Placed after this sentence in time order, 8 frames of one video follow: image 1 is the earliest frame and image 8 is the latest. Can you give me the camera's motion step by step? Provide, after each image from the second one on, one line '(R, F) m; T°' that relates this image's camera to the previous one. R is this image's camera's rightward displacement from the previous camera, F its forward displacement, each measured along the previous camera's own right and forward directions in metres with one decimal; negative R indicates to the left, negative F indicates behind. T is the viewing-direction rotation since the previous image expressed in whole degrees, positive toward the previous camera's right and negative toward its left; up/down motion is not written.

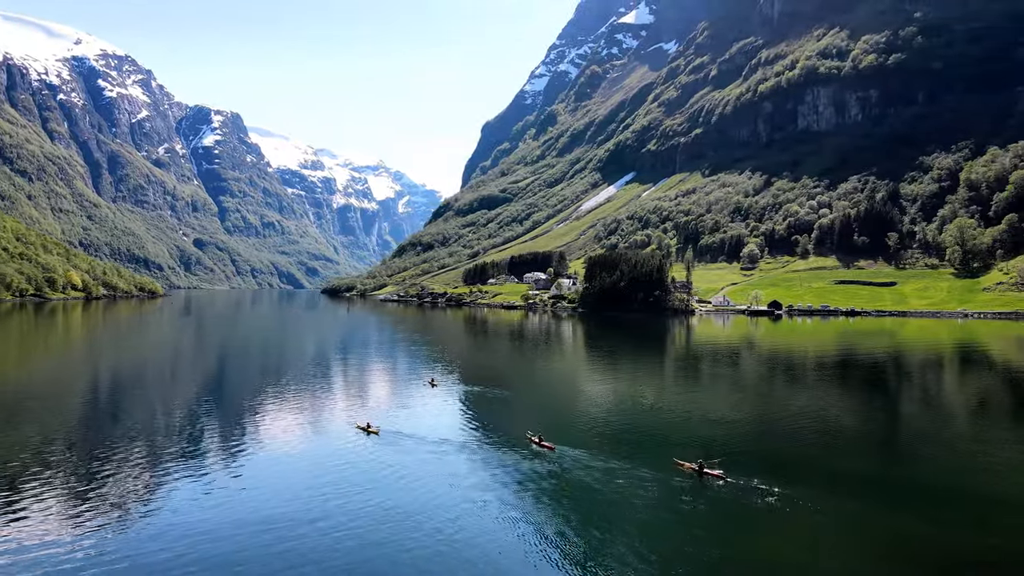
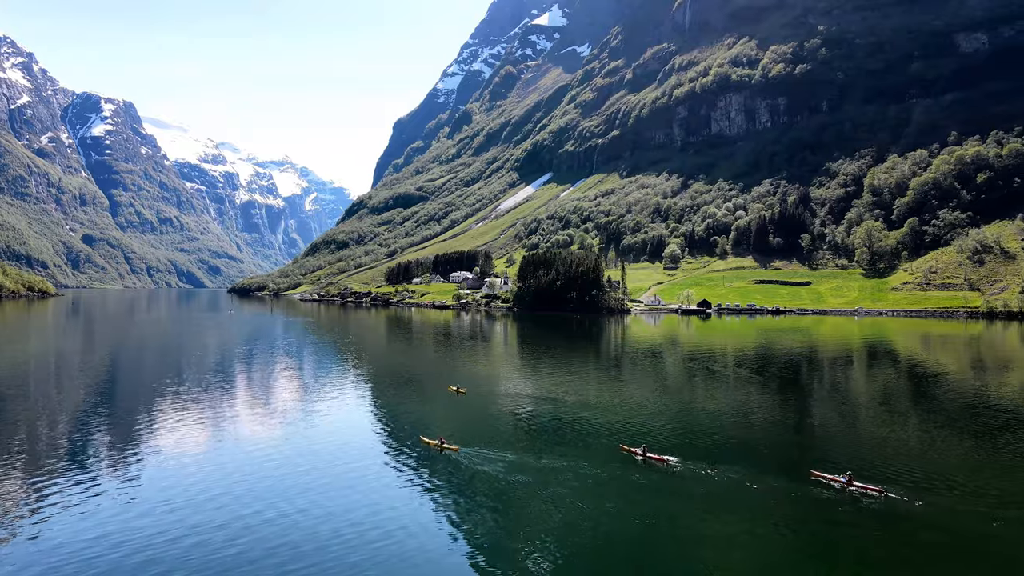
(-3.8, +2.4) m; +7°
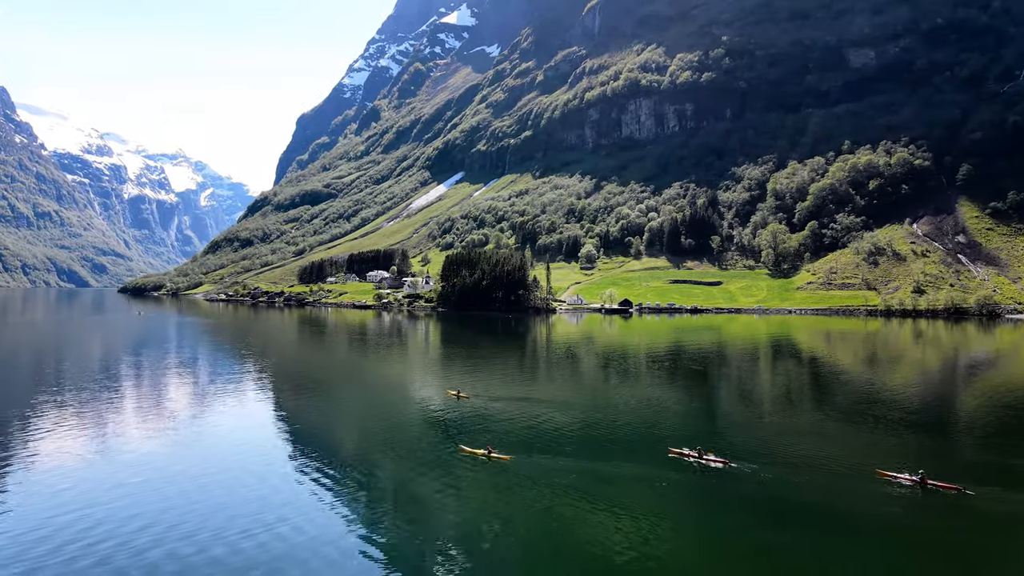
(-2.9, +1.3) m; +7°
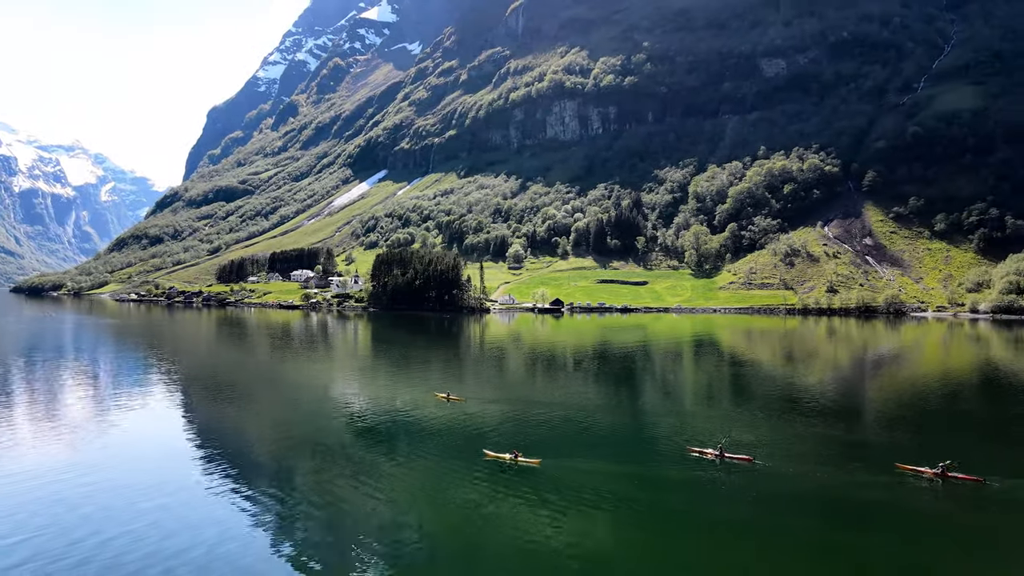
(-2.2, +0.7) m; +6°
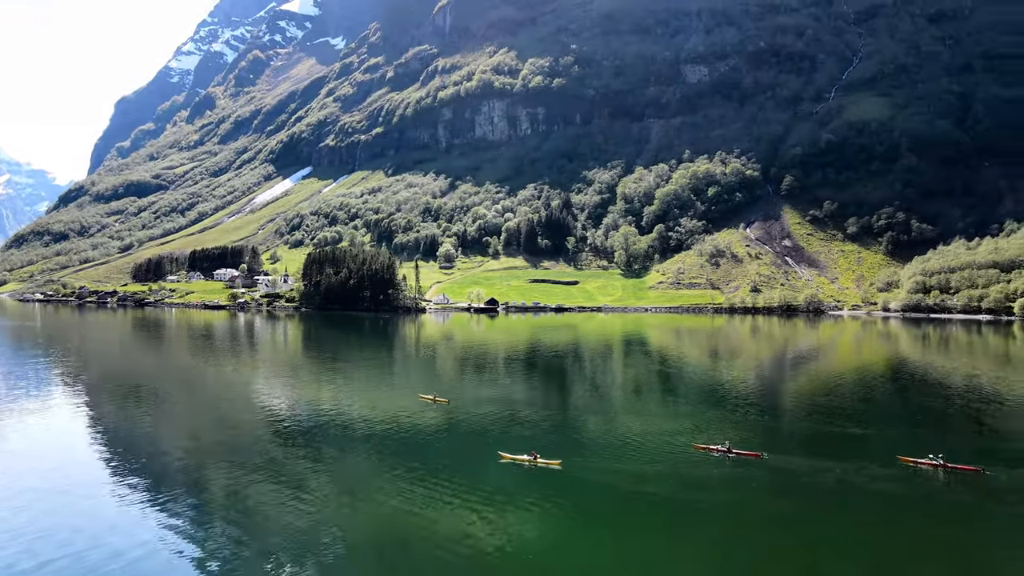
(-1.9, +0.4) m; +6°
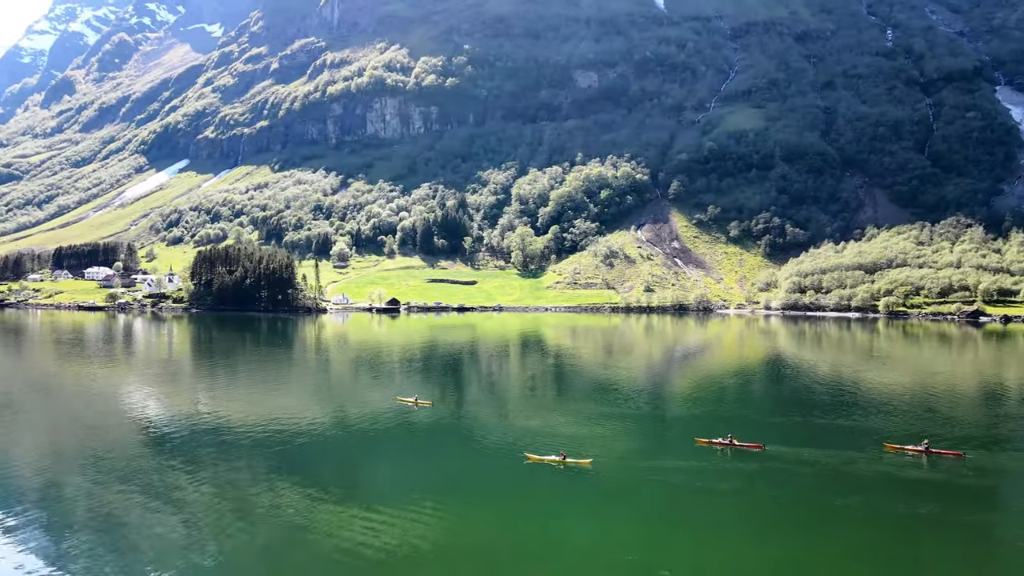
(-3.0, +0.5) m; +9°
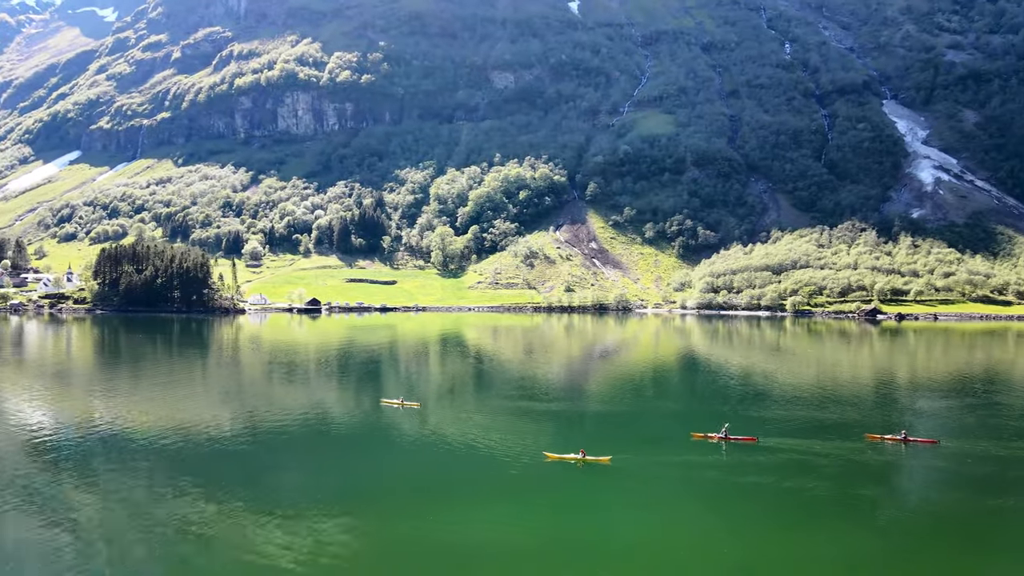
(-2.3, +0.3) m; +7°
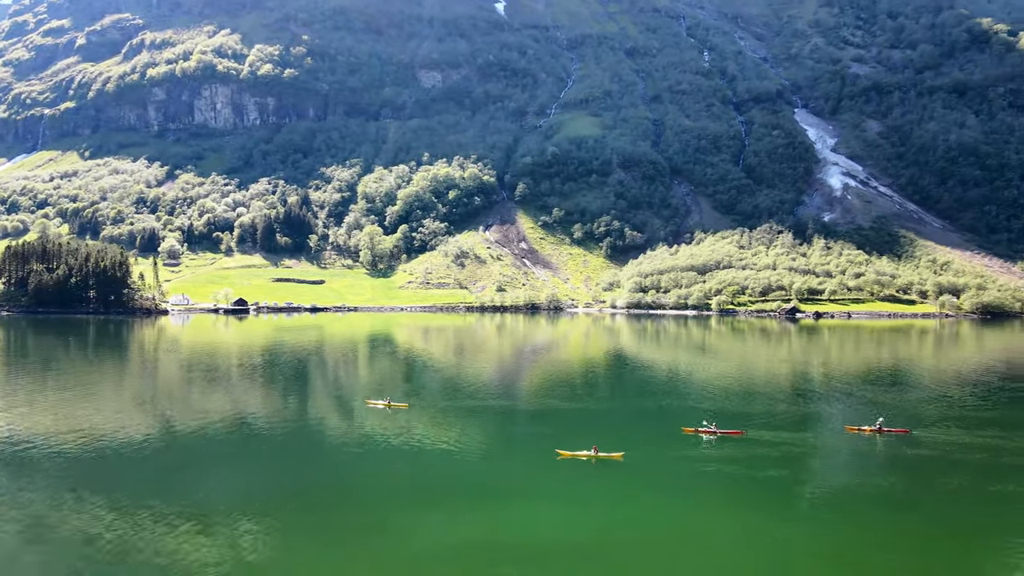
(-2.0, +0.2) m; +6°
